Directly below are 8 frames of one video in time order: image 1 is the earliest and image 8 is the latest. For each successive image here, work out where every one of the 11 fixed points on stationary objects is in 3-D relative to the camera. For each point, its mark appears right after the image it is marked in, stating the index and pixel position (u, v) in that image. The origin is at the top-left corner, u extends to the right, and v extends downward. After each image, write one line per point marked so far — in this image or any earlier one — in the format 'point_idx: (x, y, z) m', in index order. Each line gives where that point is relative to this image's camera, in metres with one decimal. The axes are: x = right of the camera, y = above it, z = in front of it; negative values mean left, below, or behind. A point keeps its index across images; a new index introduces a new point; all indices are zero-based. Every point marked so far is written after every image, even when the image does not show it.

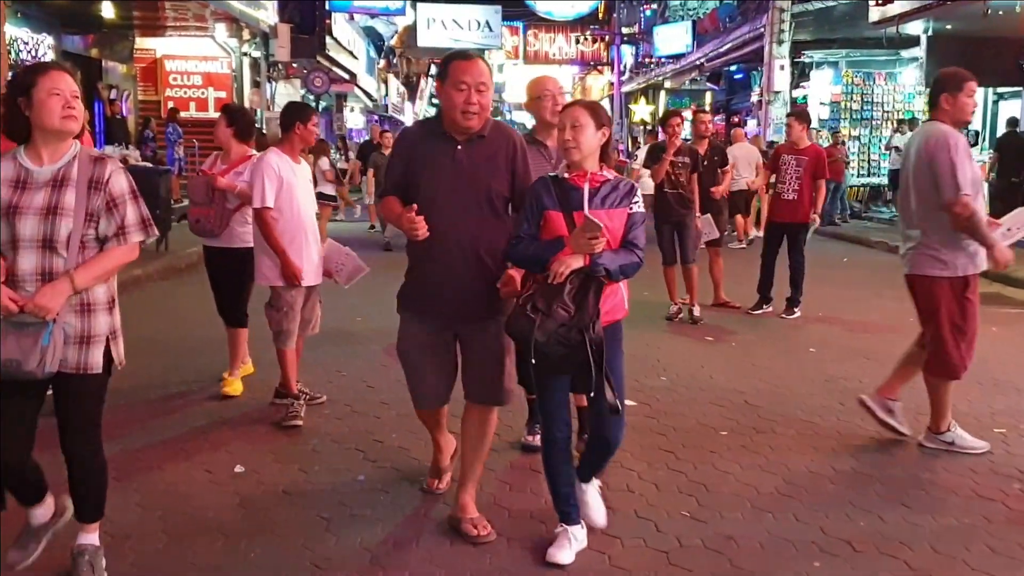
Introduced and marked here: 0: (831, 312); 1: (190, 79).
0: (+3.1, -0.2, +9.6) m
1: (-6.2, +4.0, +19.3) m
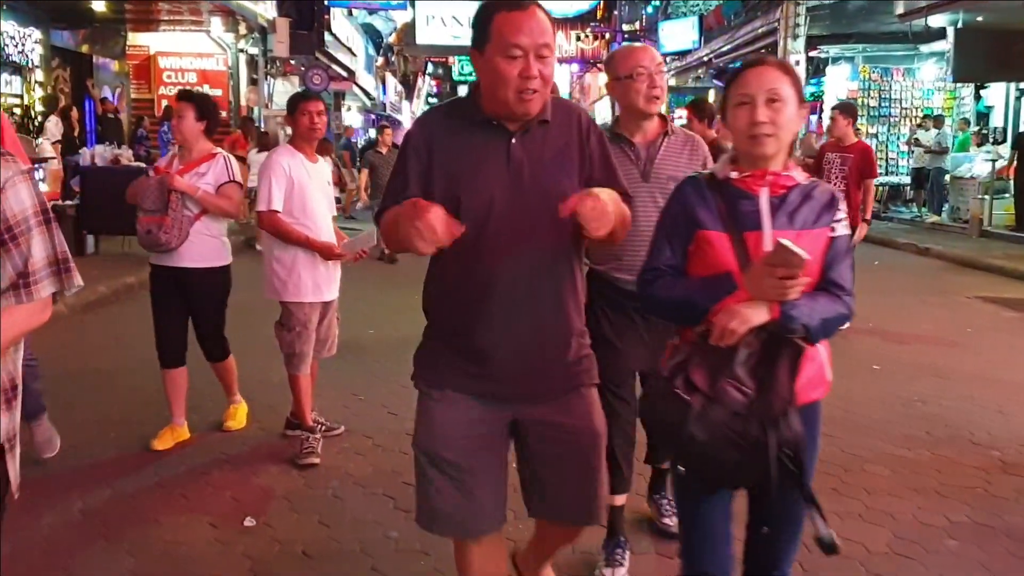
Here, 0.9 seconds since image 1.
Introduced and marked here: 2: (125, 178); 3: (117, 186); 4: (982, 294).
0: (+3.3, -0.3, +8.9) m
1: (-6.0, +3.9, +18.5) m
2: (-4.3, +1.2, +11.3) m
3: (-4.4, +1.1, +11.3) m
4: (+5.1, -0.1, +10.9) m
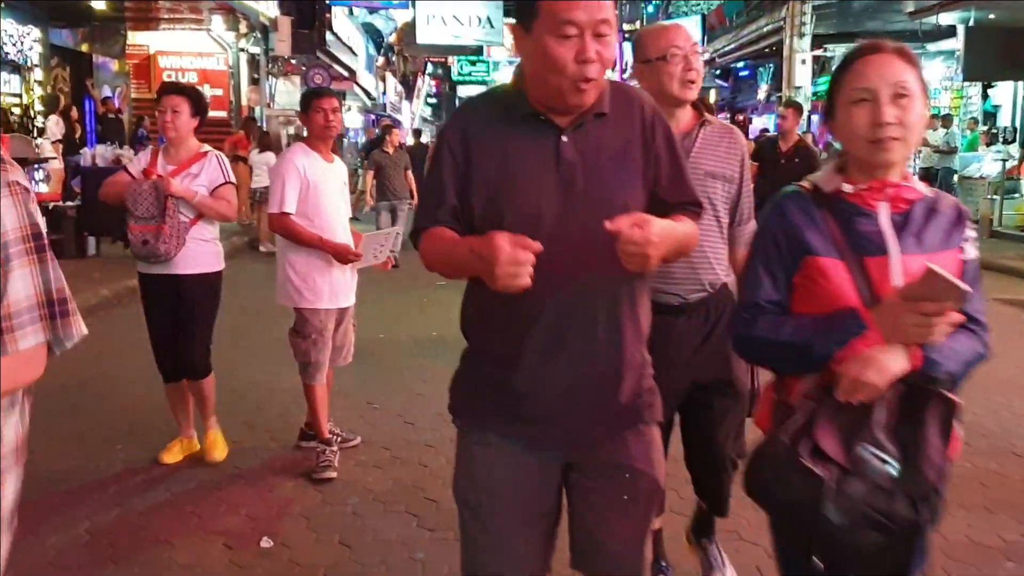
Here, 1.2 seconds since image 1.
0: (+3.4, -0.3, +8.7) m
1: (-5.9, +3.9, +18.3) m
2: (-4.2, +1.2, +11.0) m
3: (-4.3, +1.1, +11.0) m
4: (+5.2, -0.1, +10.7) m
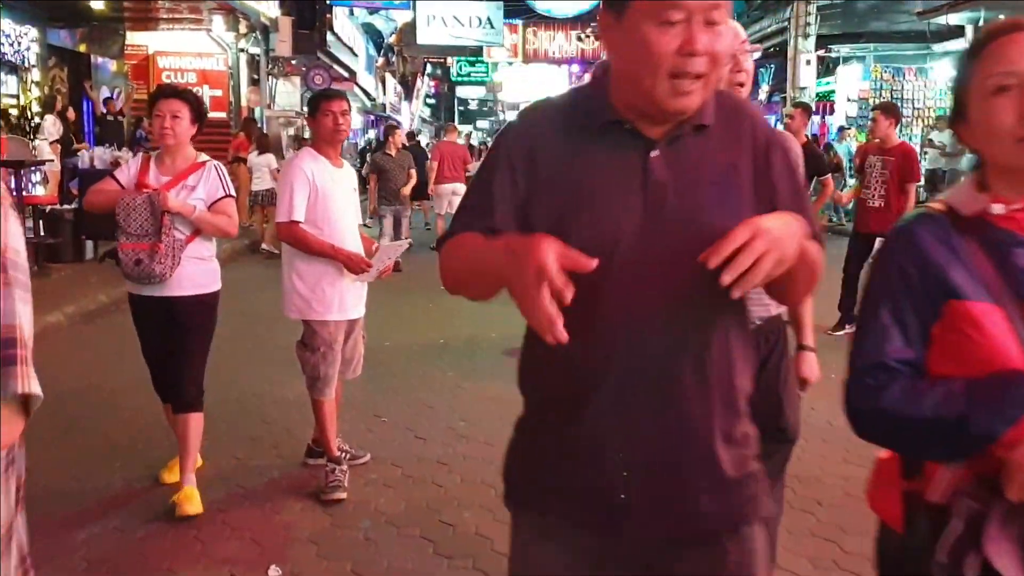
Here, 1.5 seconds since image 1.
0: (+3.5, -0.4, +8.5) m
1: (-5.9, +3.8, +18.1) m
2: (-4.2, +1.1, +10.8) m
3: (-4.2, +1.0, +10.8) m
4: (+5.2, -0.1, +10.5) m
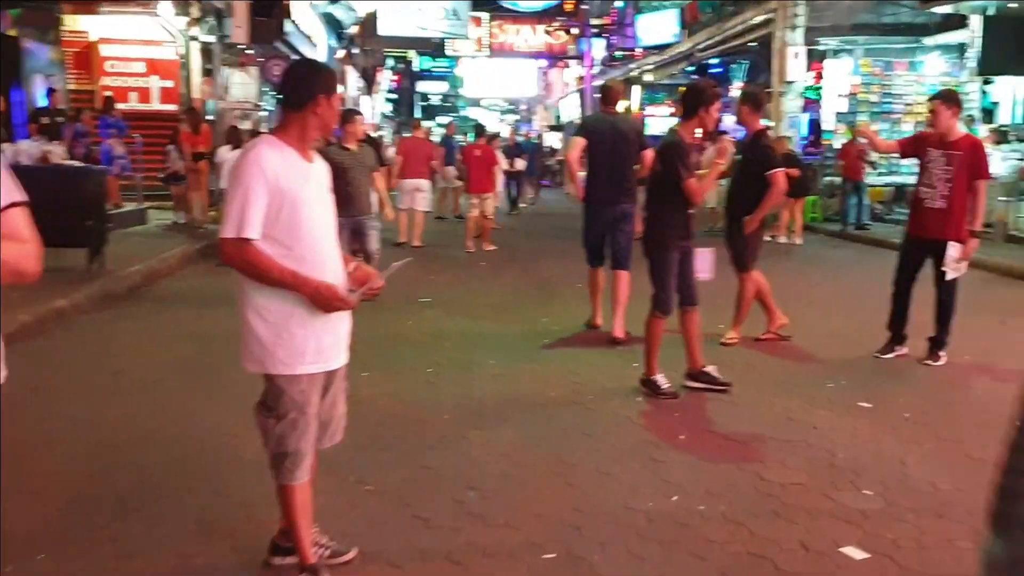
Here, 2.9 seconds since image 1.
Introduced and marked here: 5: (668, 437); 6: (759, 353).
0: (+3.4, -0.5, +7.4) m
1: (-6.3, +3.7, +16.6) m
2: (-4.3, +1.0, +9.4) m
3: (-4.3, +0.9, +9.4) m
4: (+5.1, -0.2, +9.5) m
5: (+0.8, -0.8, +5.1) m
6: (+1.9, -0.5, +7.6) m
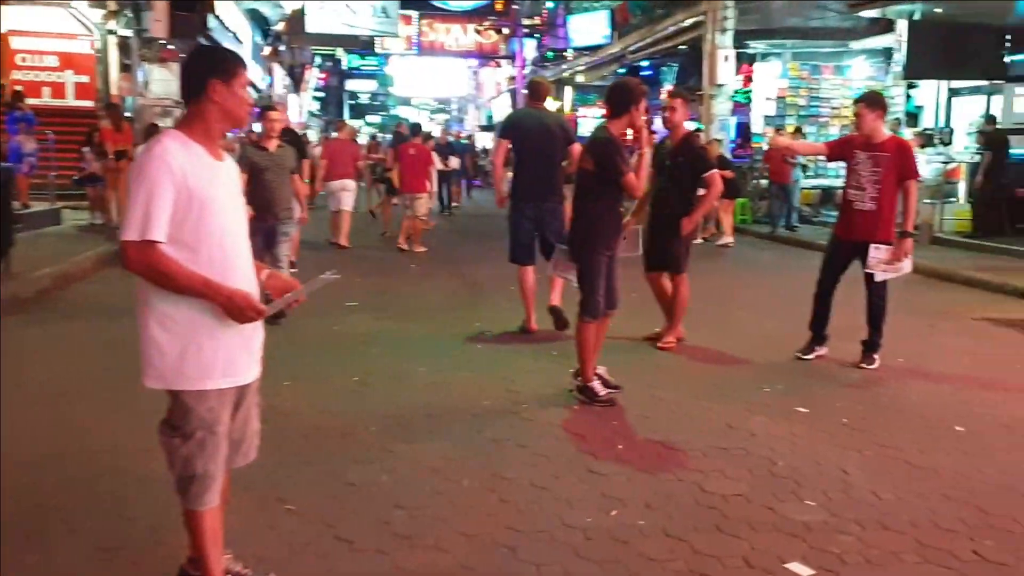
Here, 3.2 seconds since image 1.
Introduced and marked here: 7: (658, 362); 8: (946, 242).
0: (+2.9, -0.5, +7.4) m
1: (-7.4, +3.6, +15.9) m
2: (-4.9, +1.0, +8.9) m
3: (-5.0, +0.9, +8.9) m
4: (+4.5, -0.3, +9.6) m
5: (+0.4, -0.8, +4.9) m
6: (+1.4, -0.5, +7.5) m
7: (+1.0, -0.5, +7.2) m
8: (+6.5, +0.7, +15.1) m
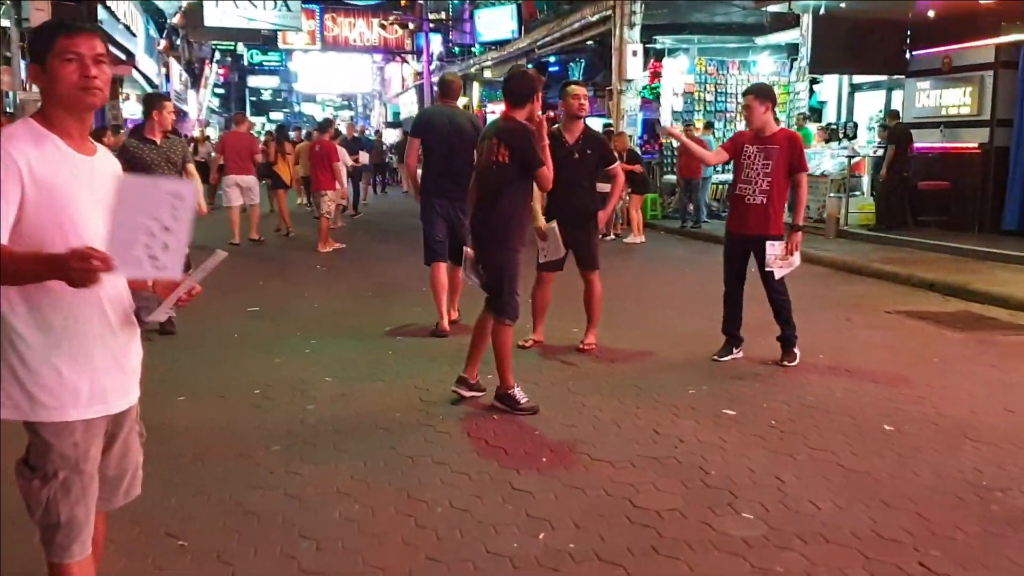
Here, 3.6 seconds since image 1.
0: (+2.3, -0.5, +7.3) m
1: (-8.8, +3.5, +14.9) m
2: (-5.6, +0.9, +8.1) m
3: (-5.7, +0.8, +8.1) m
4: (+3.7, -0.2, +9.6) m
5: (+0.1, -0.8, +4.6) m
6: (+0.7, -0.5, +7.2) m
7: (+0.5, -0.5, +6.9) m
8: (+5.2, +0.8, +15.3) m
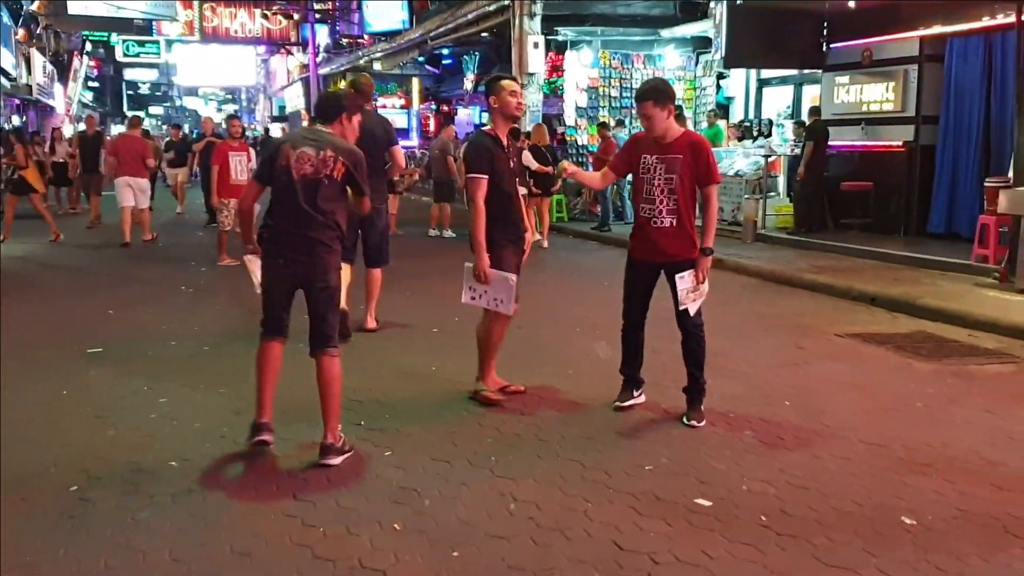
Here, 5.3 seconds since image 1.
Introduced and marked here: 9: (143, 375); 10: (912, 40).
0: (+1.7, -0.7, +6.1) m
1: (-10.2, +3.1, +12.5) m
2: (-6.3, +0.5, +6.1) m
3: (-6.3, +0.4, +6.1) m
4: (+2.8, -0.4, +8.5) m
5: (-0.2, -1.0, +3.2) m
6: (+0.2, -0.7, +5.9) m
7: (-0.1, -0.8, +5.6) m
8: (+3.7, +0.7, +14.4) m
9: (-2.5, -0.6, +6.8) m
10: (+5.3, +3.3, +13.4) m
